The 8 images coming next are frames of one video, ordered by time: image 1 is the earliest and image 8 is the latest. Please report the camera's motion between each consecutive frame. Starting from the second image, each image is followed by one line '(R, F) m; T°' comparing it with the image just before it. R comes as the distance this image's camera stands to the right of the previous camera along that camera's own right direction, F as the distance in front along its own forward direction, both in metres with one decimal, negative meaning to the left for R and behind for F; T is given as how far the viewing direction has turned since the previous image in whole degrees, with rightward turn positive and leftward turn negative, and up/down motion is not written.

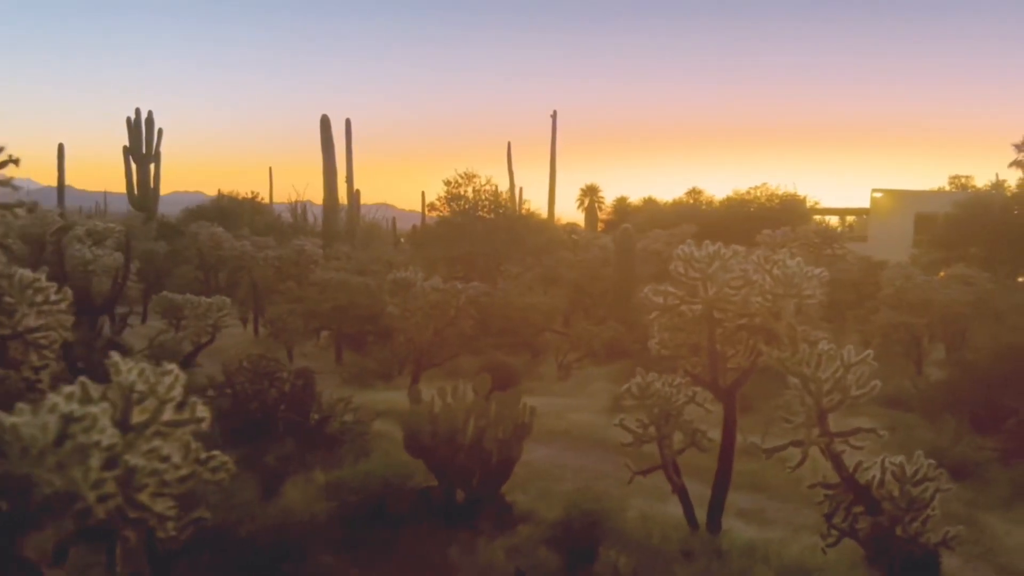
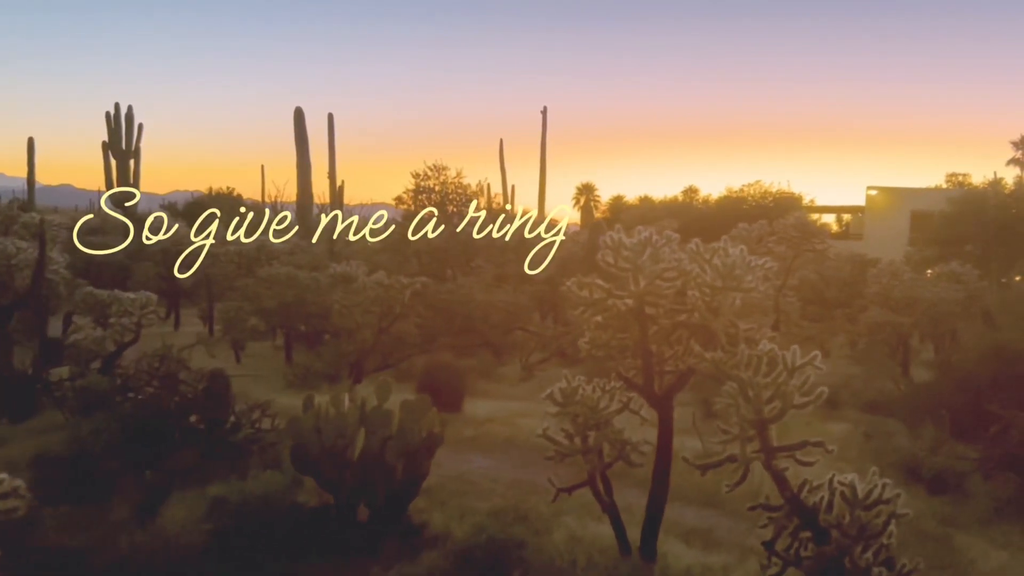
(+1.0, +1.3) m; 0°
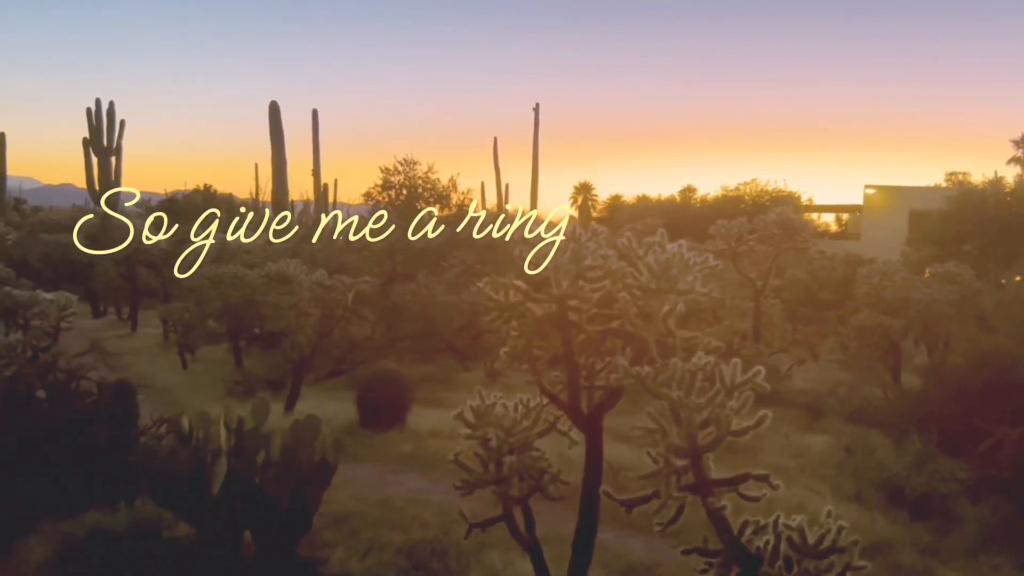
(+0.9, +1.3) m; 0°
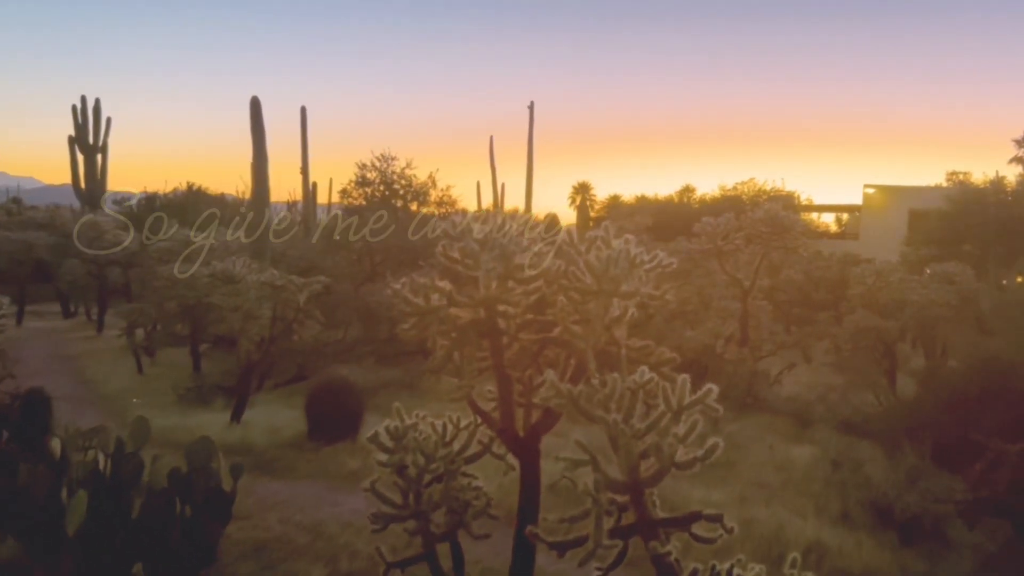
(+0.6, +1.1) m; 0°
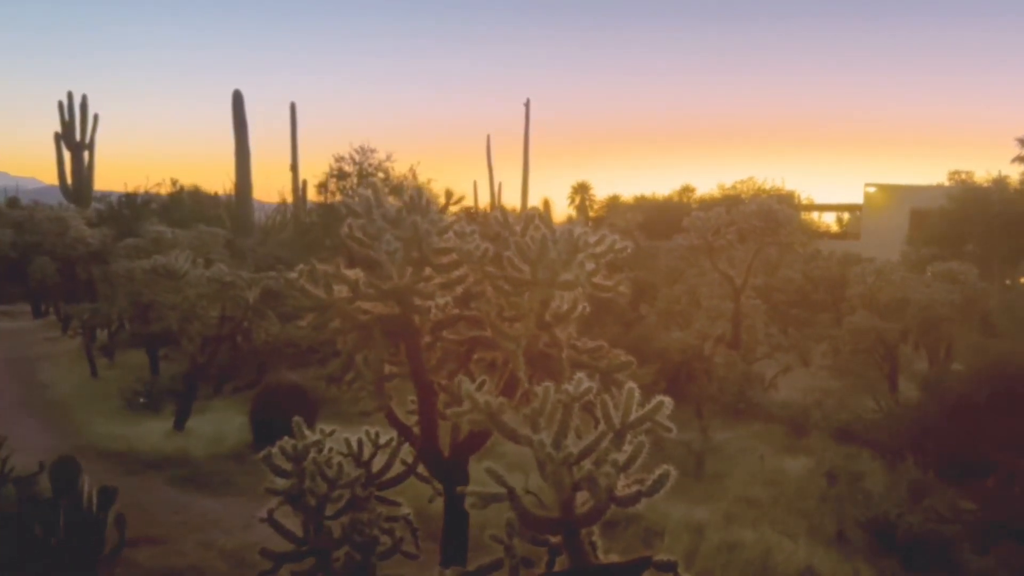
(+0.5, +1.2) m; 0°
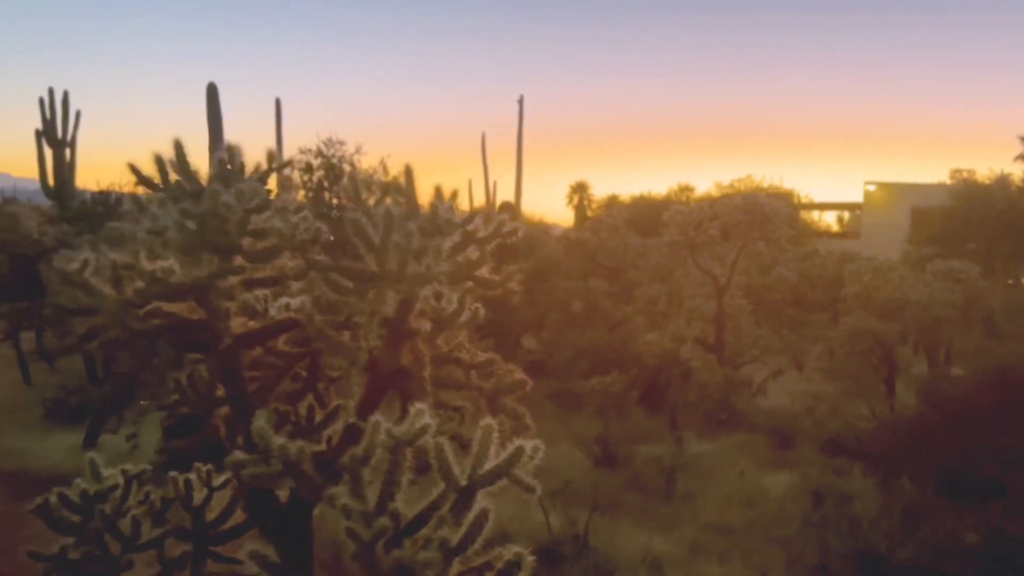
(+0.7, +1.4) m; 0°
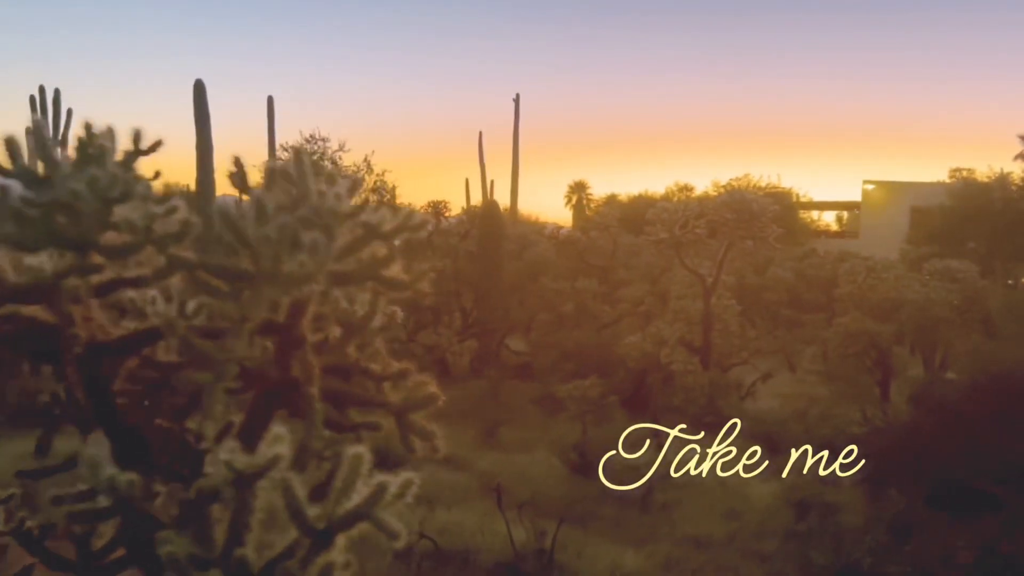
(+0.4, +0.5) m; 0°
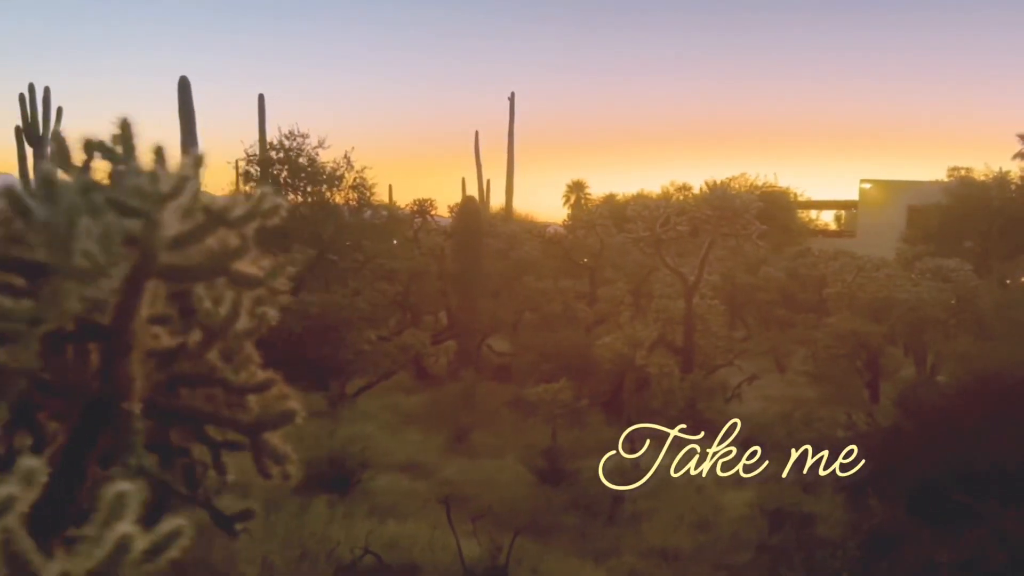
(+0.5, +0.5) m; 0°
